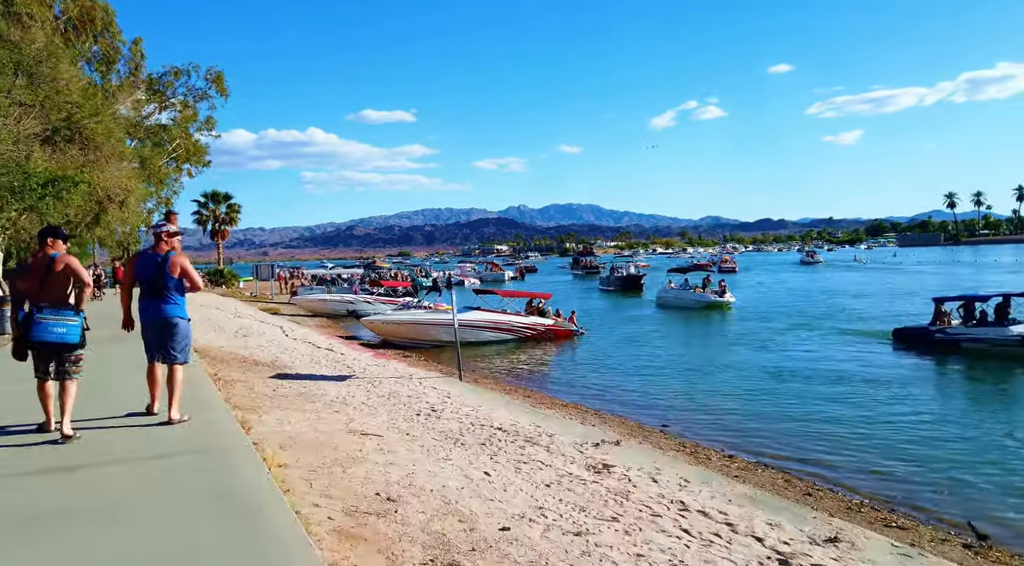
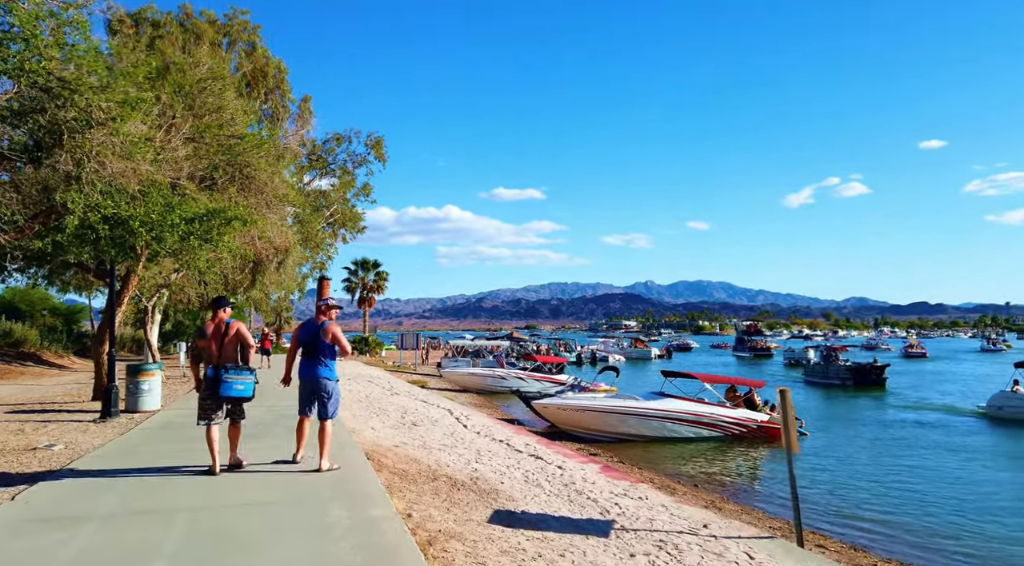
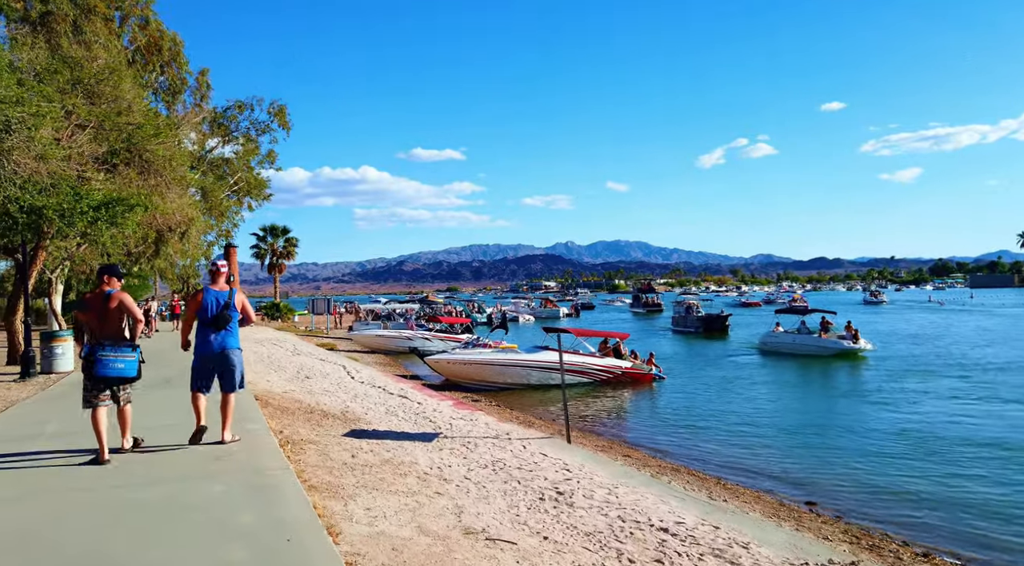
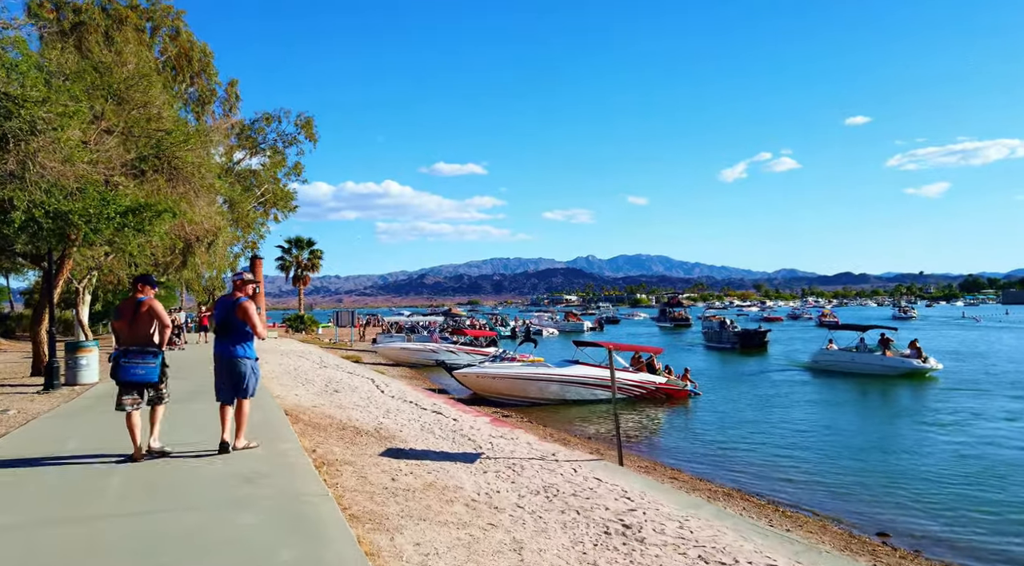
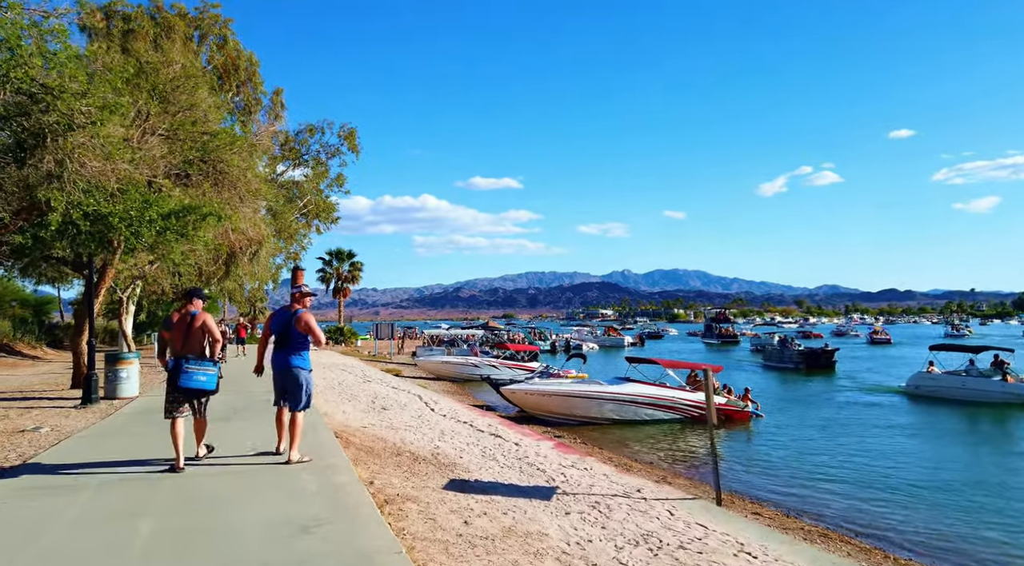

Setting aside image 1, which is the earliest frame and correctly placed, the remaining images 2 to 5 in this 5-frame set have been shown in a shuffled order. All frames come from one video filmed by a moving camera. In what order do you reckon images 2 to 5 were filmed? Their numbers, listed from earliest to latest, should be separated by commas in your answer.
3, 4, 5, 2
